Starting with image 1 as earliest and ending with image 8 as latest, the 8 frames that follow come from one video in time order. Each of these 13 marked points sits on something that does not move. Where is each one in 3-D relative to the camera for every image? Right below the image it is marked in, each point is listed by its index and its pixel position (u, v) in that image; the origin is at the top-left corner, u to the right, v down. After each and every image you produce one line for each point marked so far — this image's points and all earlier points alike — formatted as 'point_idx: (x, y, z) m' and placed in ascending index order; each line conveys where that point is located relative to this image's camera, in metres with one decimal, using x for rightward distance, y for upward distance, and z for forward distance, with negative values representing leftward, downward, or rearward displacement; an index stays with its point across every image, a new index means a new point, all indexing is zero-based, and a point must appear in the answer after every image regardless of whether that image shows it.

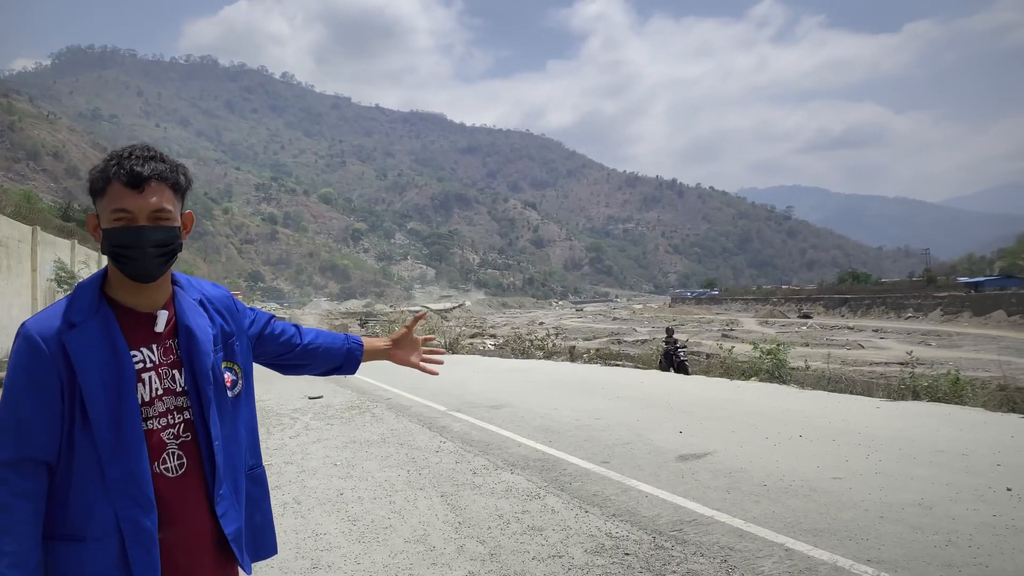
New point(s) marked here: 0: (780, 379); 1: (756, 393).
0: (+7.0, -2.4, +17.9) m
1: (+3.2, -1.4, +9.0) m
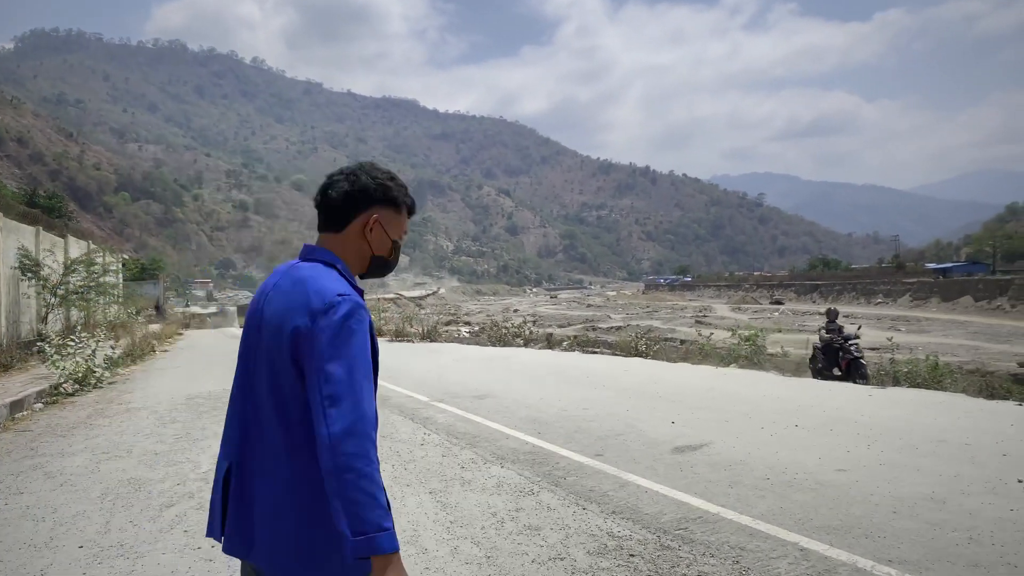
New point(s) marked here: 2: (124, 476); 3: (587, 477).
0: (+6.5, -2.1, +17.9) m
1: (+3.0, -1.2, +8.9) m
2: (-3.6, -1.7, +6.2) m
3: (+0.5, -1.4, +4.9) m
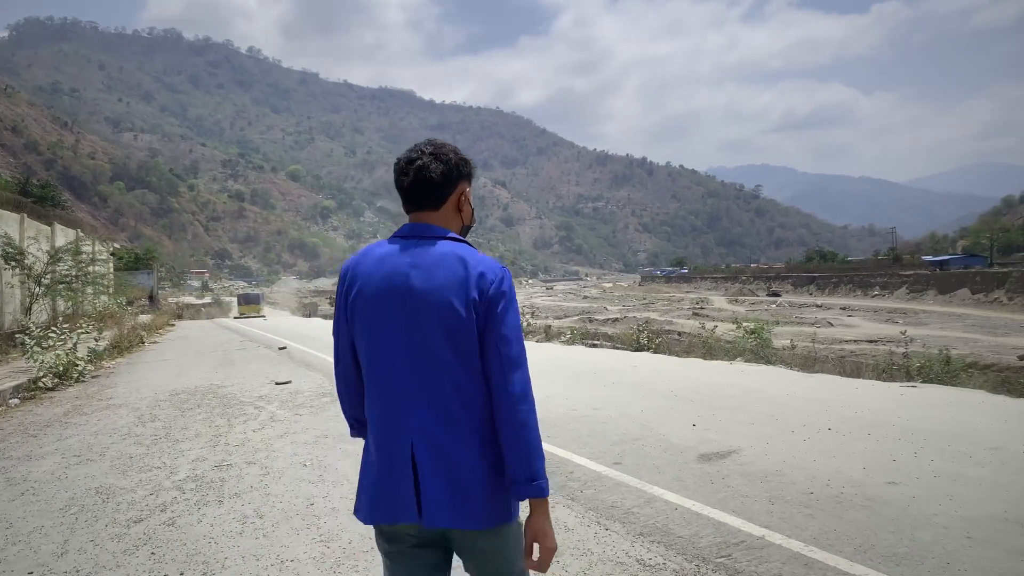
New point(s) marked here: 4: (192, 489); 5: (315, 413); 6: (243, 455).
0: (+6.5, -1.8, +17.4) m
1: (+3.1, -1.1, +8.4) m
2: (-3.5, -1.6, +5.7) m
3: (+0.6, -1.3, +4.4) m
4: (-2.6, -1.6, +5.5) m
5: (-2.3, -1.5, +8.0) m
6: (-2.6, -1.6, +6.5) m
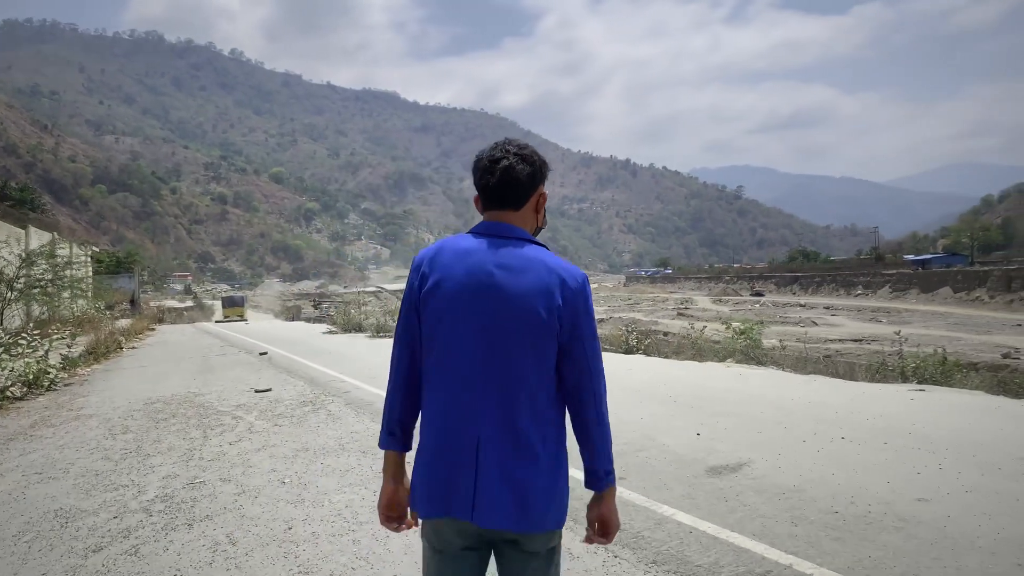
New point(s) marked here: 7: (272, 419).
0: (+6.2, -1.8, +17.2) m
1: (+2.9, -1.1, +8.1) m
2: (-3.5, -1.7, +5.2) m
3: (+0.6, -1.3, +4.0) m
4: (-2.6, -1.7, +5.1) m
5: (-2.4, -1.5, +7.6) m
6: (-2.6, -1.7, +6.1) m
7: (-2.8, -1.5, +8.0) m
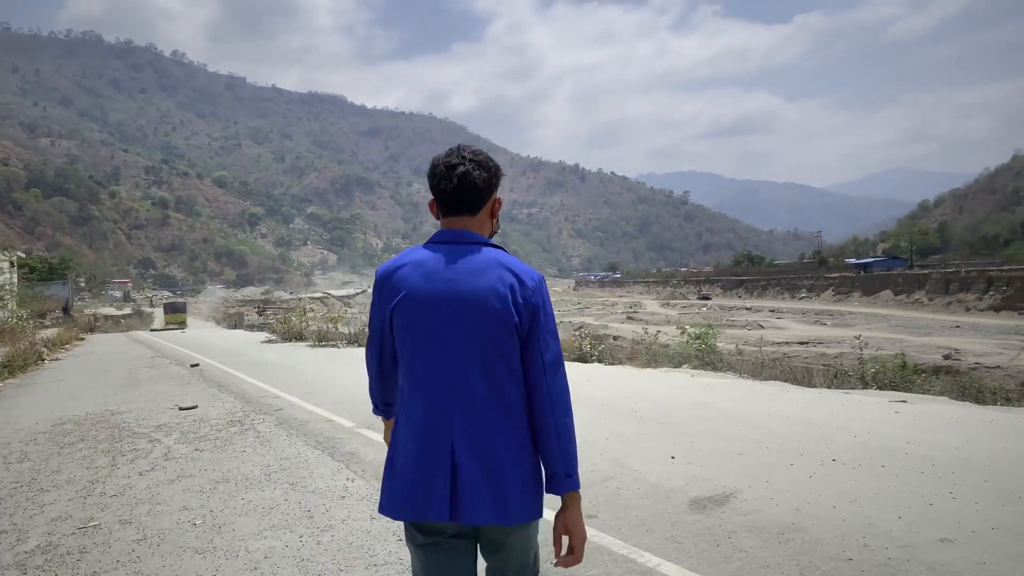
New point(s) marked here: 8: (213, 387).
0: (+5.0, -1.9, +16.9) m
1: (+2.4, -1.2, +7.6) m
2: (-3.8, -1.7, +4.3) m
3: (+0.4, -1.3, +3.4) m
4: (-2.9, -1.7, +4.2) m
5: (-2.9, -1.6, +6.7) m
6: (-3.0, -1.7, +5.2) m
7: (-3.4, -1.6, +7.1) m
8: (-5.1, -1.7, +11.5) m
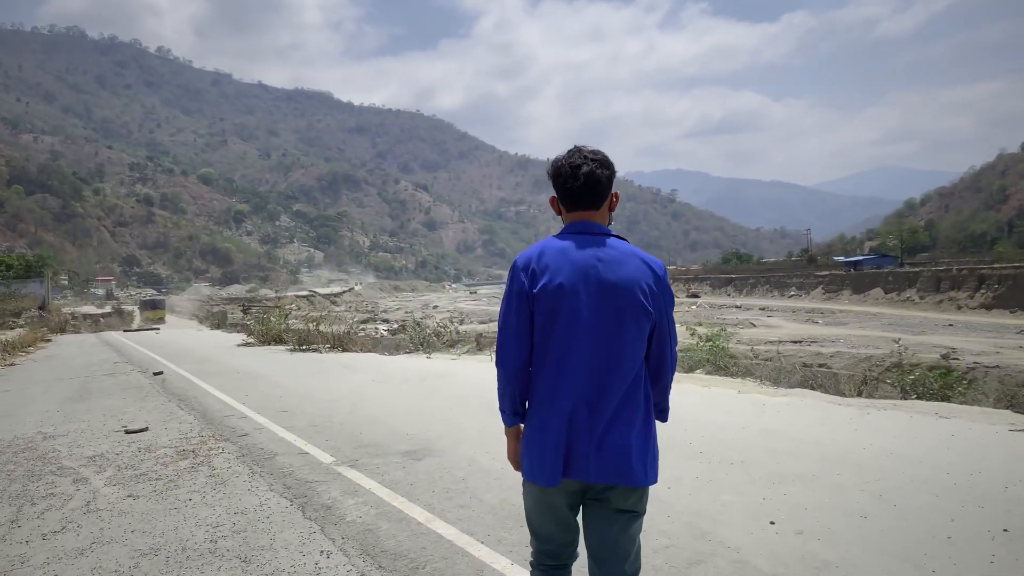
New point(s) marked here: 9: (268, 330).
0: (+5.0, -1.9, +15.6) m
1: (+2.6, -1.2, +6.2) m
2: (-3.6, -1.8, +2.8) m
3: (+0.6, -1.4, +1.9) m
4: (-2.7, -1.7, +2.7) m
5: (-2.7, -1.6, +5.2) m
6: (-2.8, -1.7, +3.7) m
7: (-3.2, -1.6, +5.6) m
8: (-5.0, -1.7, +9.9) m
9: (-7.1, -1.2, +19.9) m
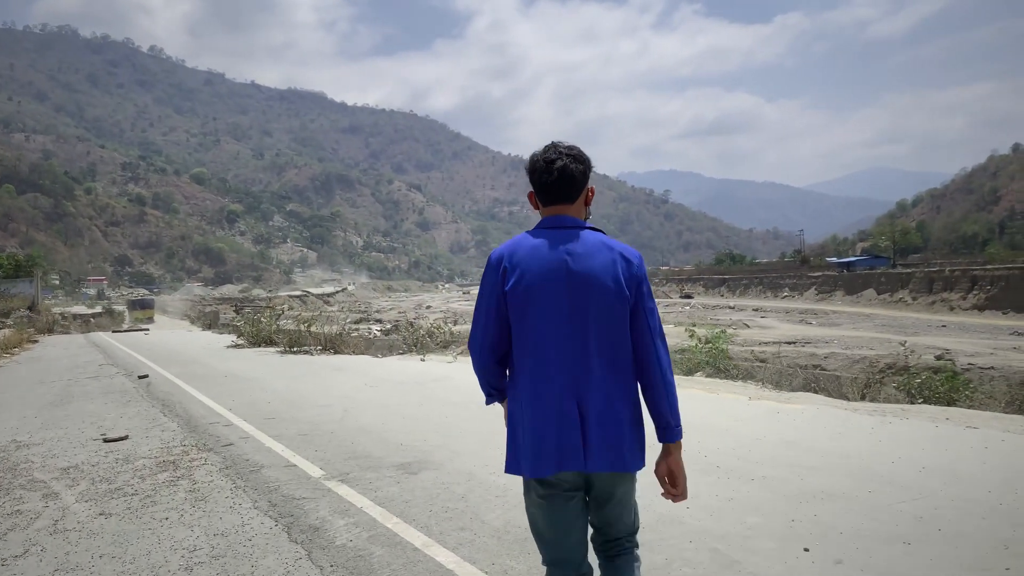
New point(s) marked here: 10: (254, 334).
0: (+4.9, -1.9, +15.3) m
1: (+2.6, -1.2, +5.8) m
2: (-3.6, -1.8, +2.4) m
3: (+0.7, -1.4, +1.6) m
4: (-2.7, -1.7, +2.3) m
5: (-2.7, -1.6, +4.8) m
6: (-2.8, -1.7, +3.4) m
7: (-3.2, -1.6, +5.2) m
8: (-5.0, -1.7, +9.5) m
9: (-7.3, -1.2, +19.5) m
10: (-7.4, -1.3, +19.5) m
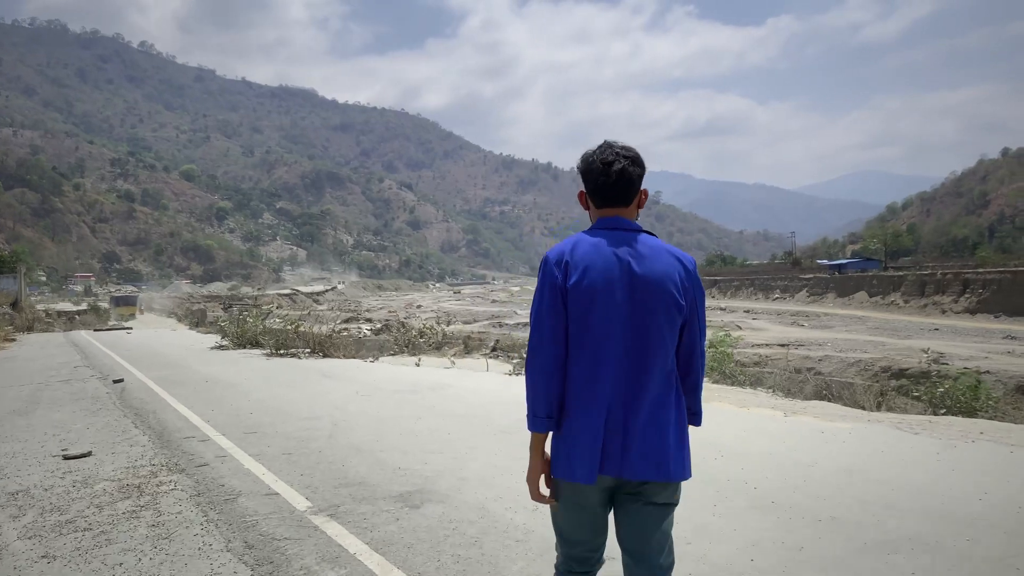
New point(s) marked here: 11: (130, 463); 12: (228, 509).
0: (+4.8, -2.0, +14.6) m
1: (+2.7, -1.2, +5.2) m
2: (-3.4, -1.8, +1.6) m
3: (+0.8, -1.4, +0.9) m
4: (-2.5, -1.7, +1.6) m
5: (-2.6, -1.6, +4.1) m
6: (-2.6, -1.7, +2.6) m
7: (-3.1, -1.6, +4.5) m
8: (-4.9, -1.6, +8.7) m
9: (-7.3, -1.2, +18.6) m
10: (-7.5, -1.3, +18.7) m
11: (-3.5, -1.6, +6.2) m
12: (-2.0, -1.5, +4.8) m
